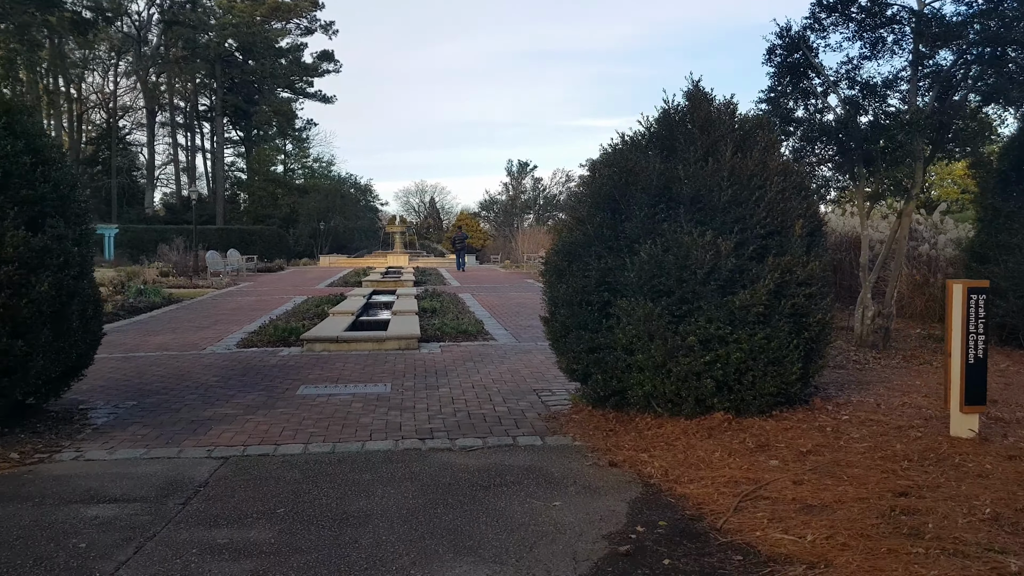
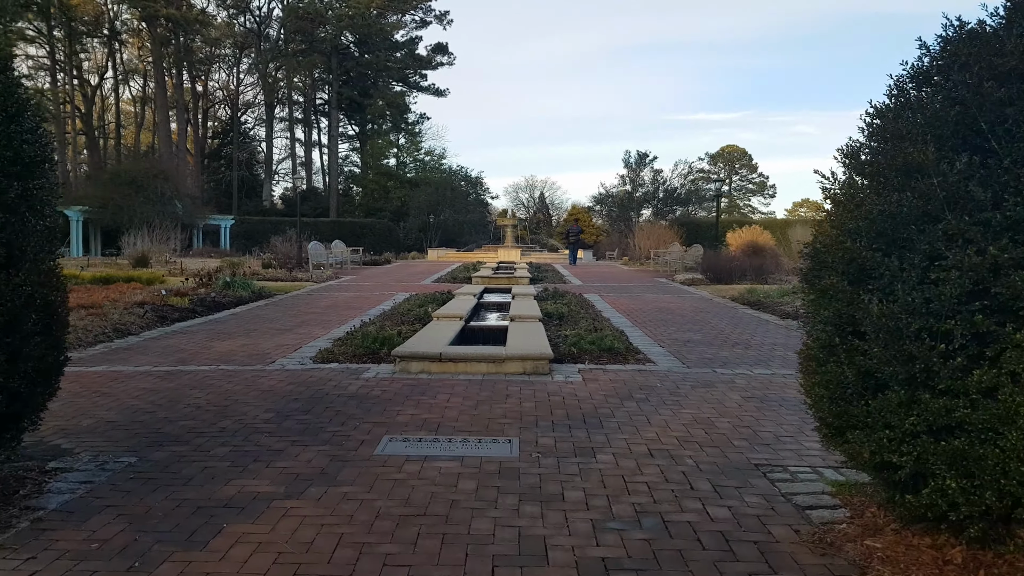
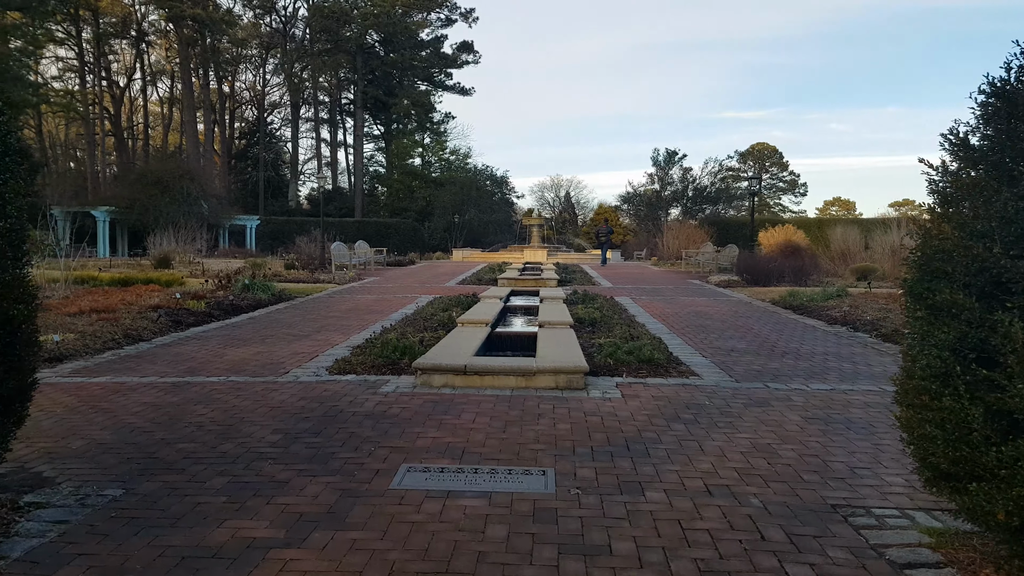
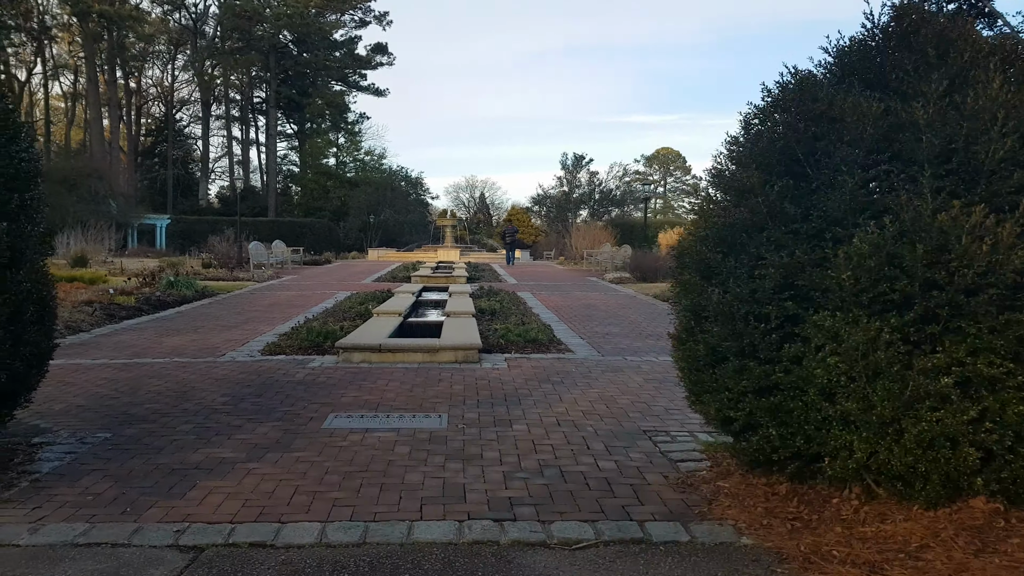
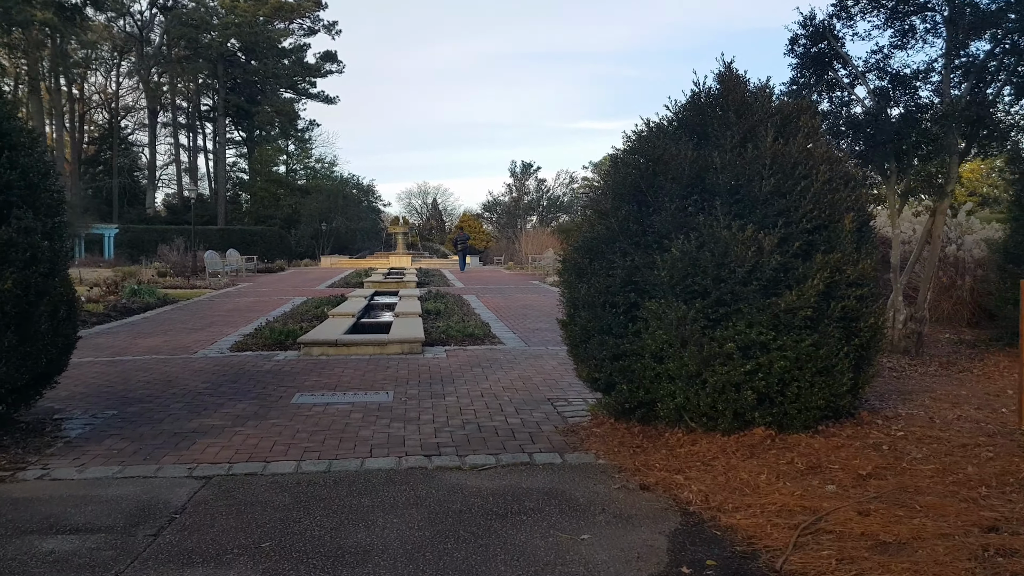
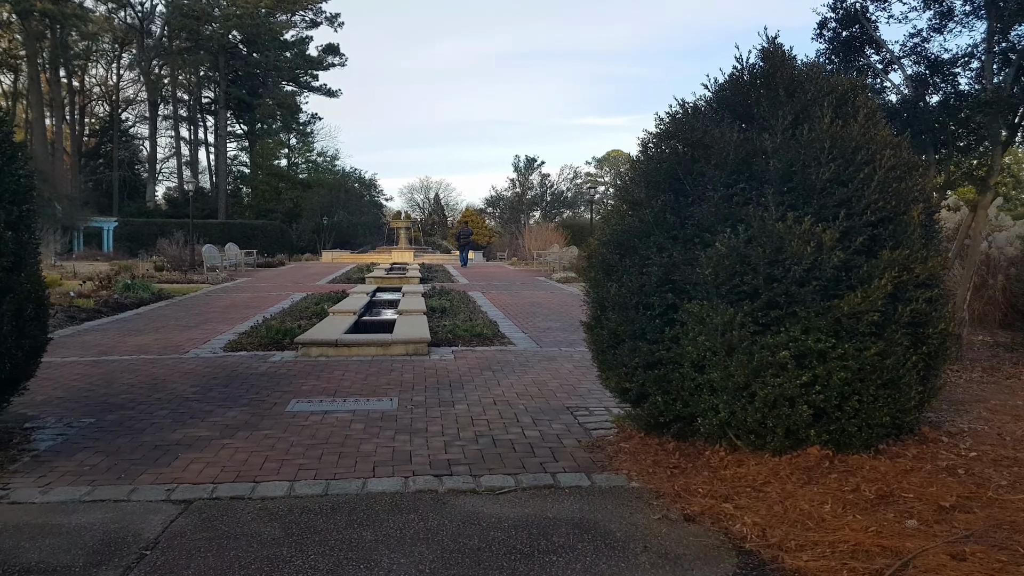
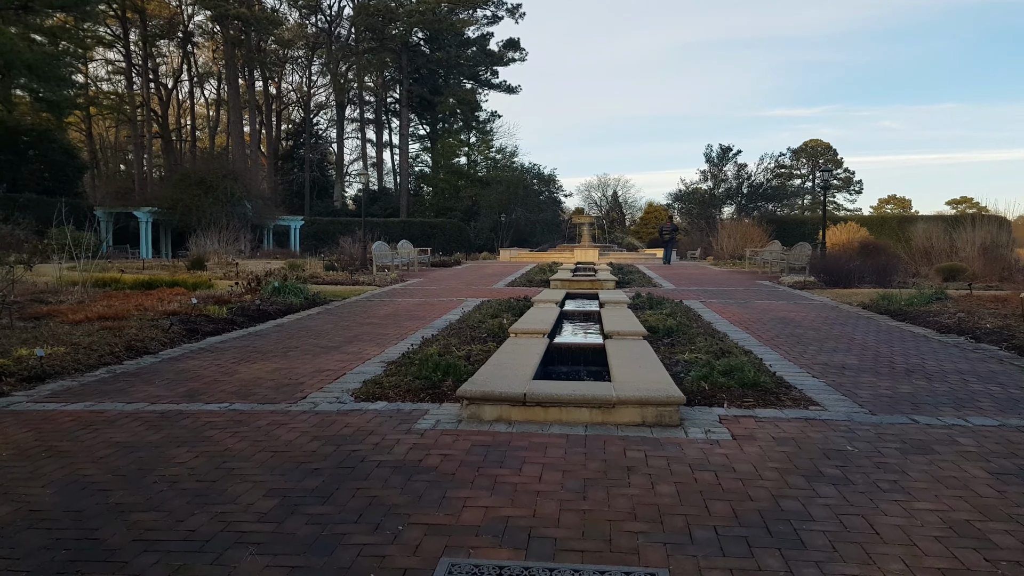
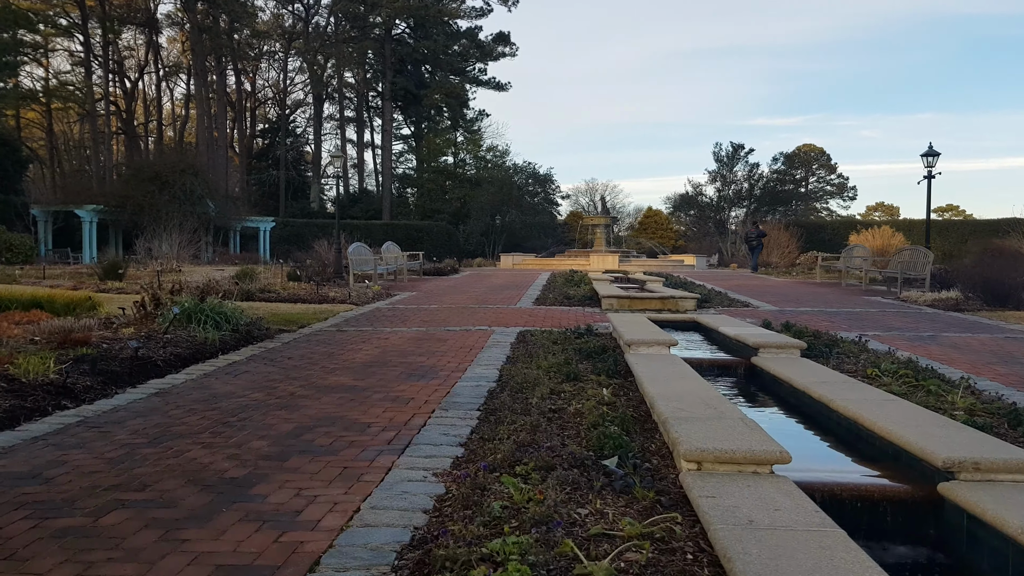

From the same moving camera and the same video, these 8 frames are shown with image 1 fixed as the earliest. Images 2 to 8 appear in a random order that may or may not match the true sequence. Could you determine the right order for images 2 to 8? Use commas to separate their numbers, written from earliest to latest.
5, 6, 4, 2, 3, 7, 8
